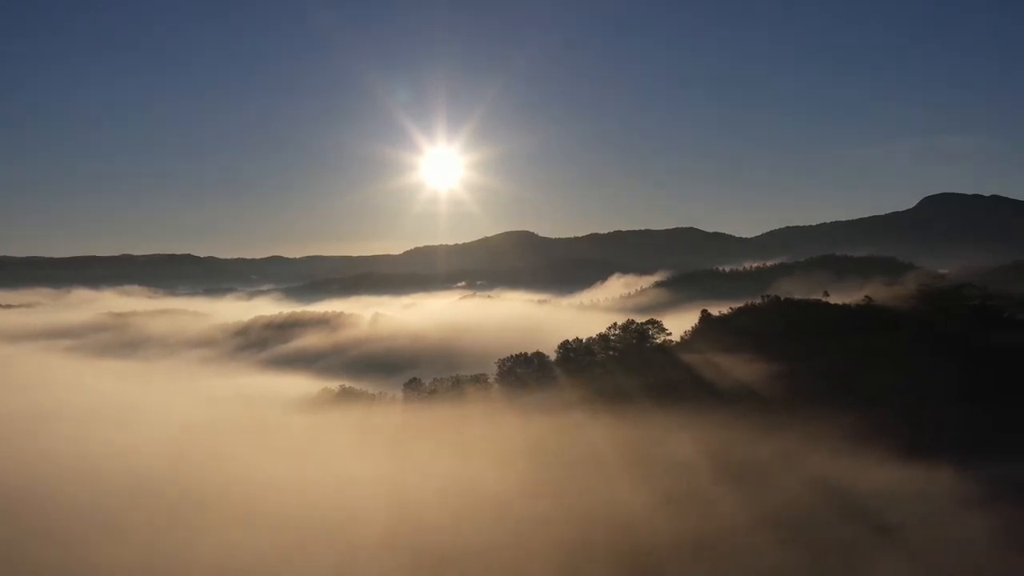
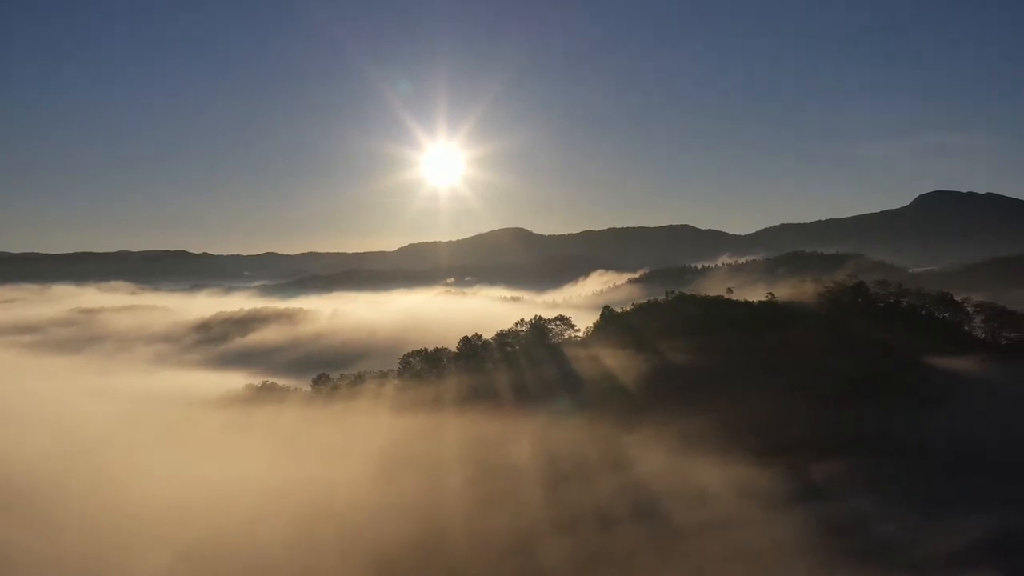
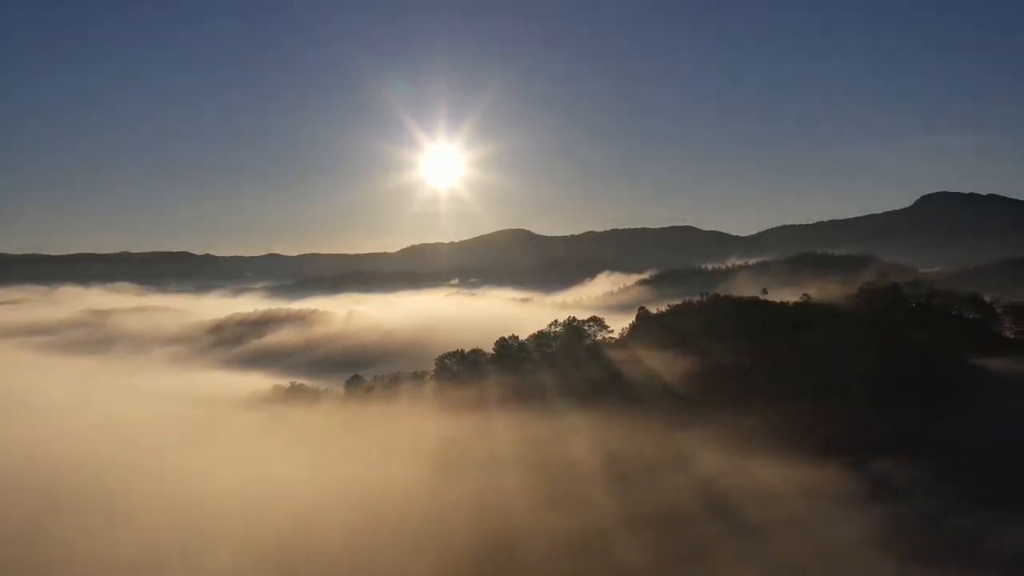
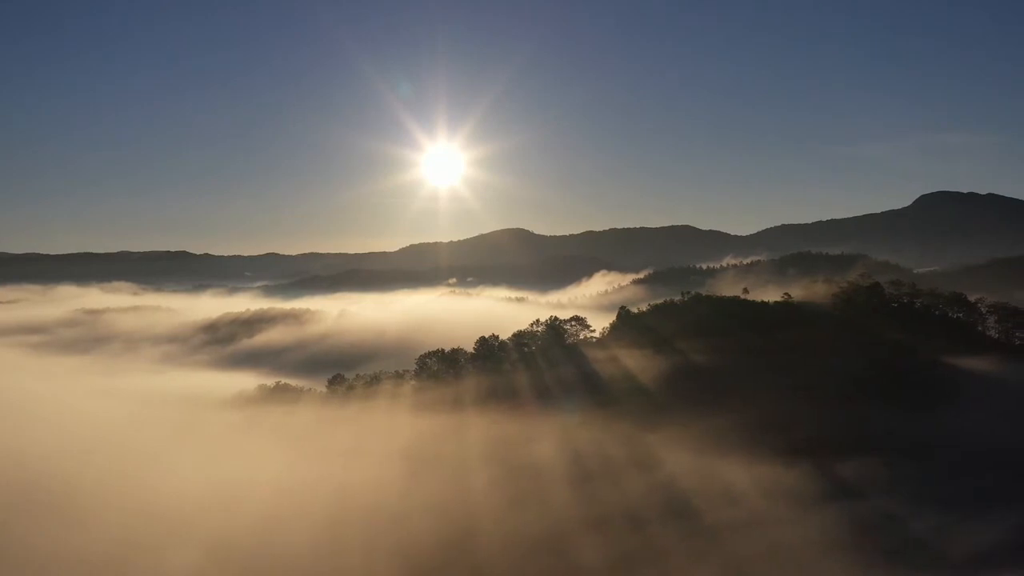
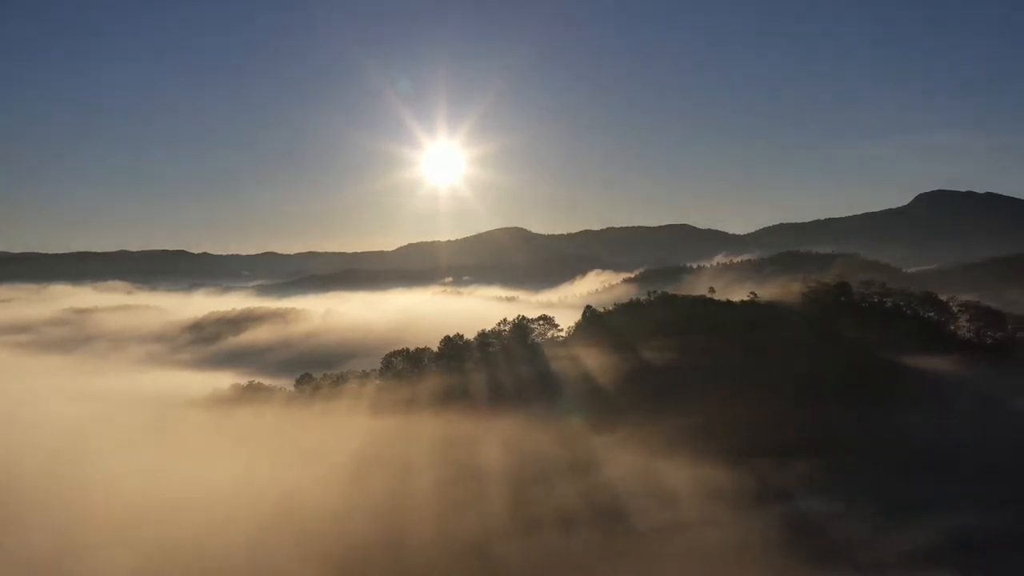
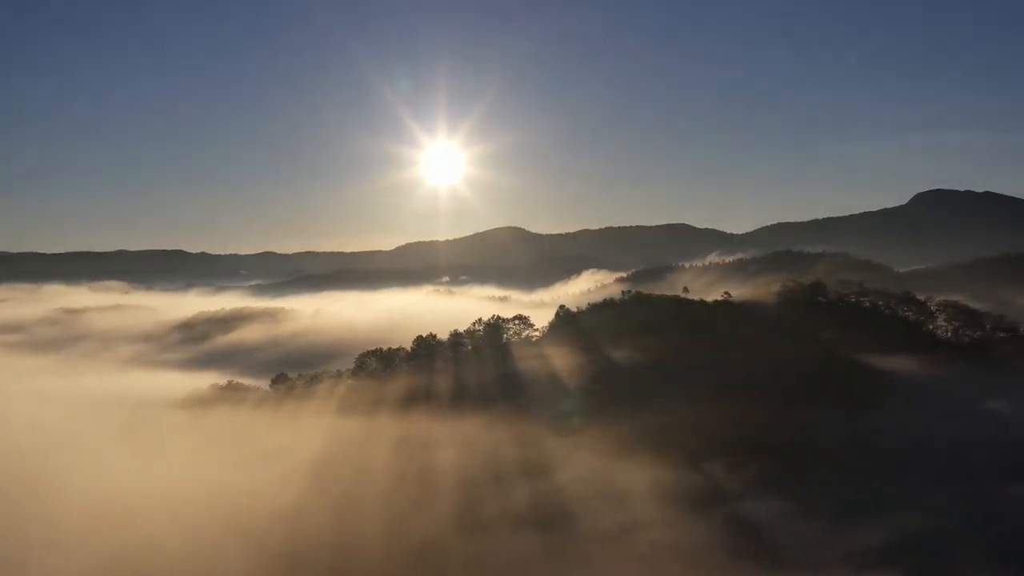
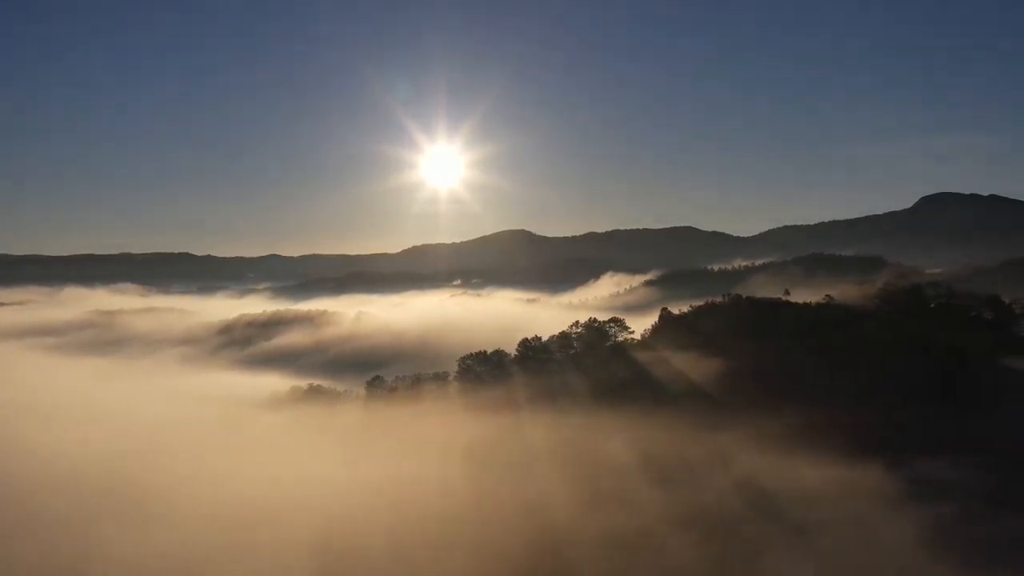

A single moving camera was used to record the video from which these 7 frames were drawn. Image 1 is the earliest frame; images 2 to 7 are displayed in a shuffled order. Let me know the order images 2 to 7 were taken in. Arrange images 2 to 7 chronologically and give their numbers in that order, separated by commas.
7, 3, 4, 2, 5, 6
